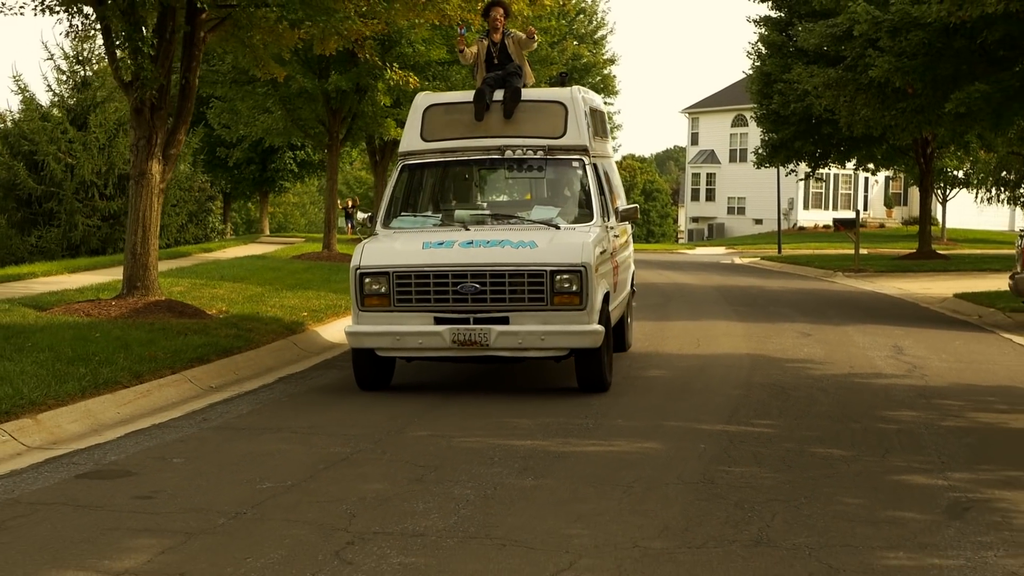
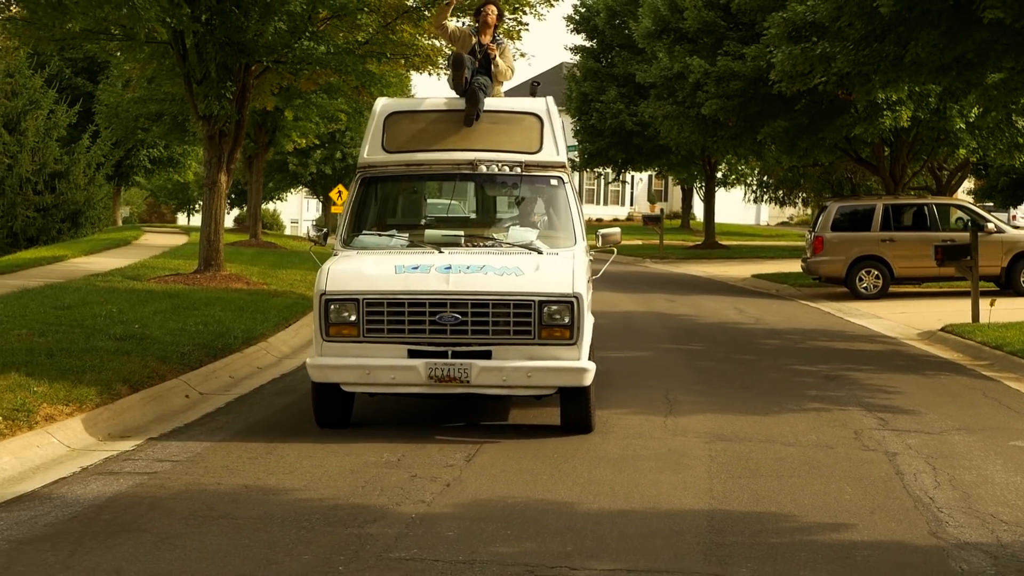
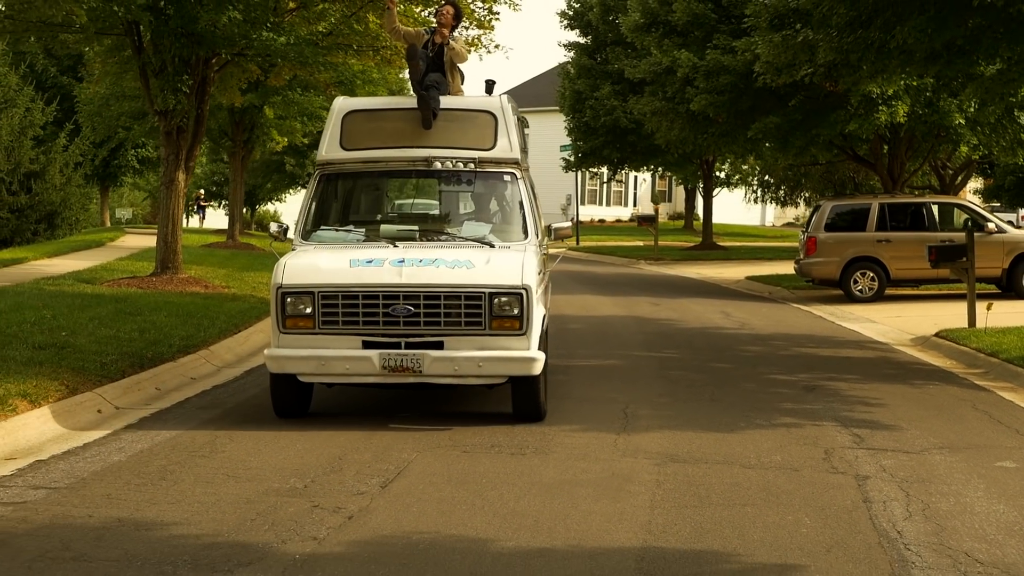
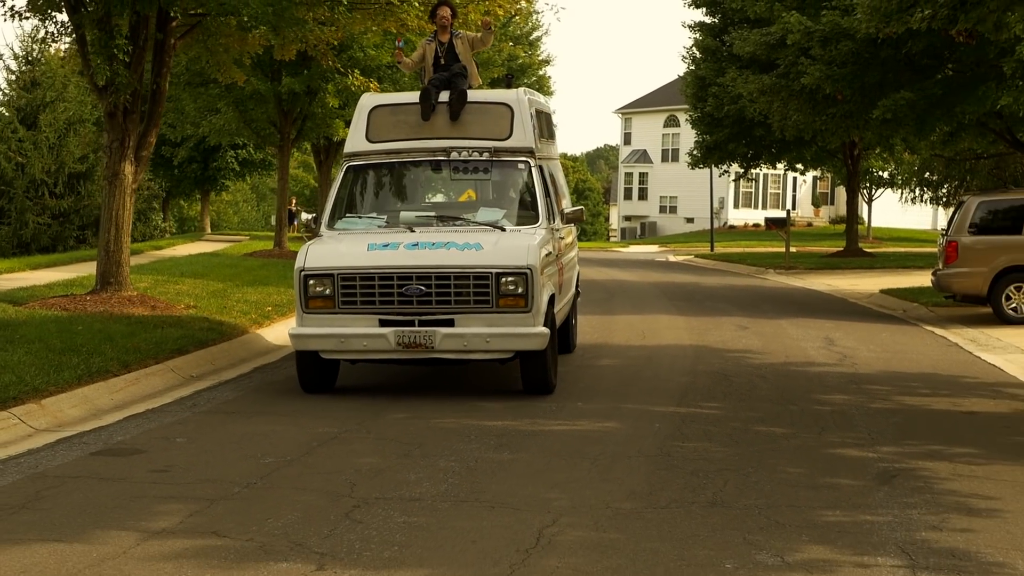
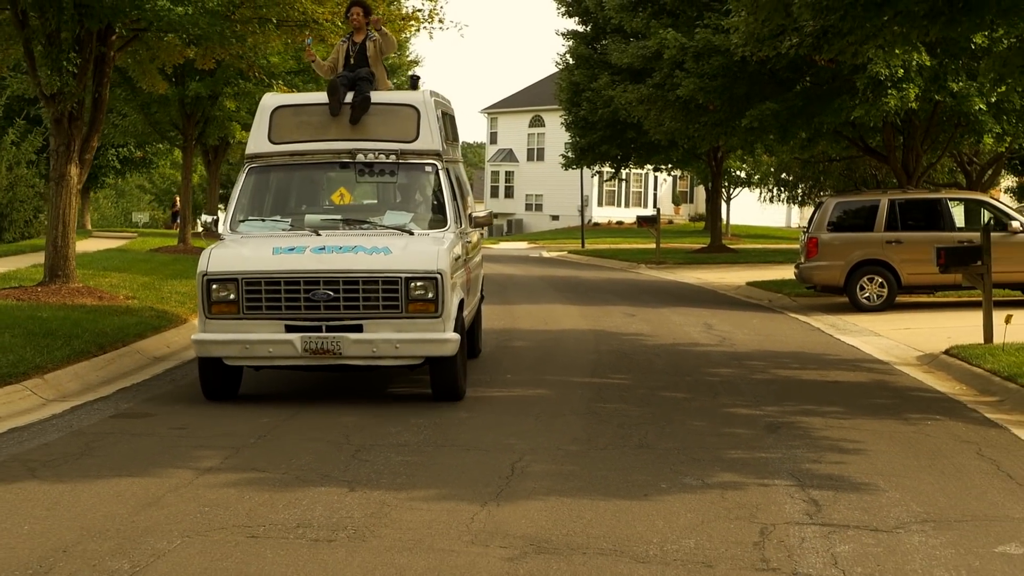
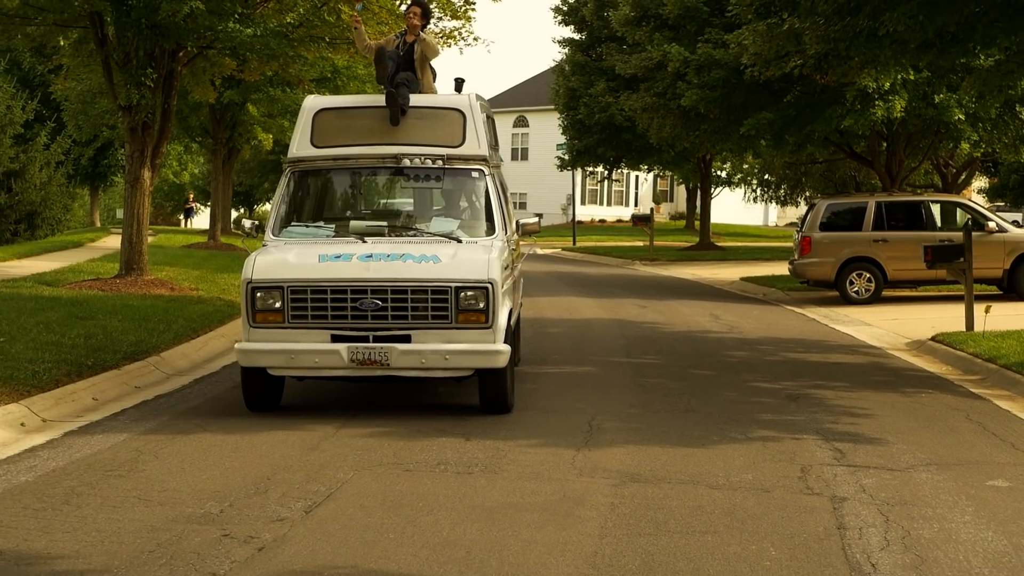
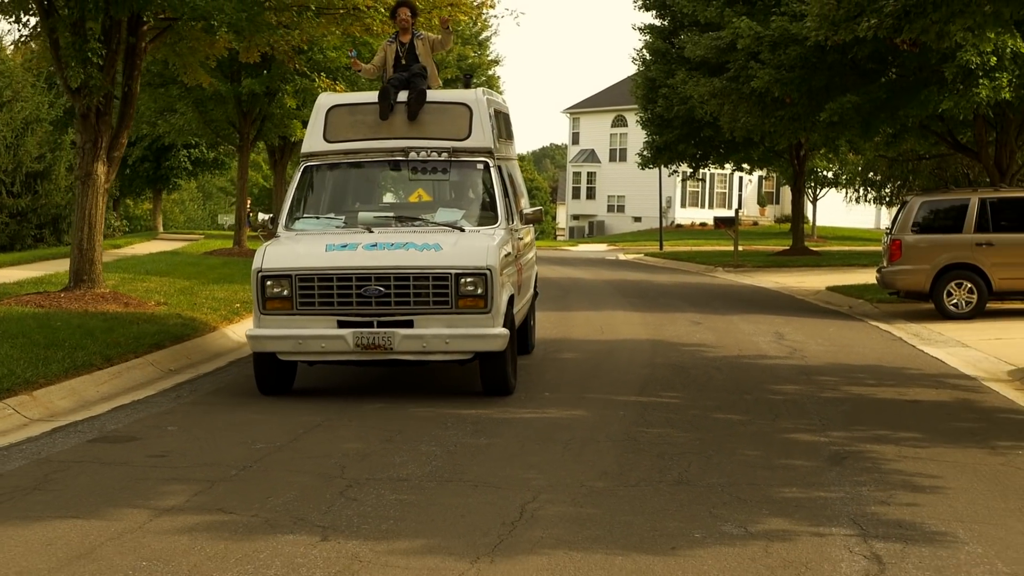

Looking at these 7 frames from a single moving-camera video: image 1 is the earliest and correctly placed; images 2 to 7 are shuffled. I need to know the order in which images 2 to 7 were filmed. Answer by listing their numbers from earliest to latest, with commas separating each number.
4, 7, 5, 6, 3, 2
